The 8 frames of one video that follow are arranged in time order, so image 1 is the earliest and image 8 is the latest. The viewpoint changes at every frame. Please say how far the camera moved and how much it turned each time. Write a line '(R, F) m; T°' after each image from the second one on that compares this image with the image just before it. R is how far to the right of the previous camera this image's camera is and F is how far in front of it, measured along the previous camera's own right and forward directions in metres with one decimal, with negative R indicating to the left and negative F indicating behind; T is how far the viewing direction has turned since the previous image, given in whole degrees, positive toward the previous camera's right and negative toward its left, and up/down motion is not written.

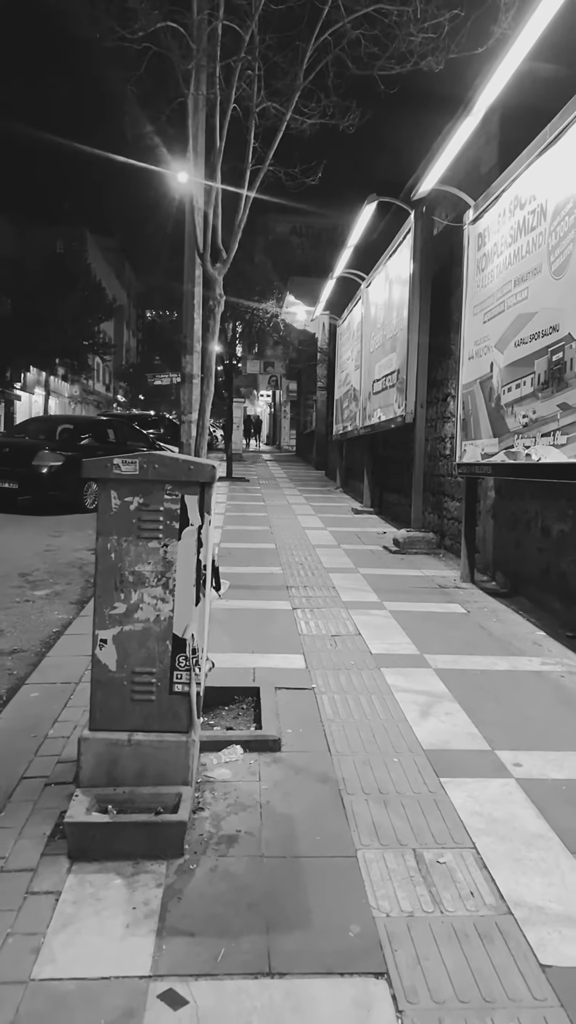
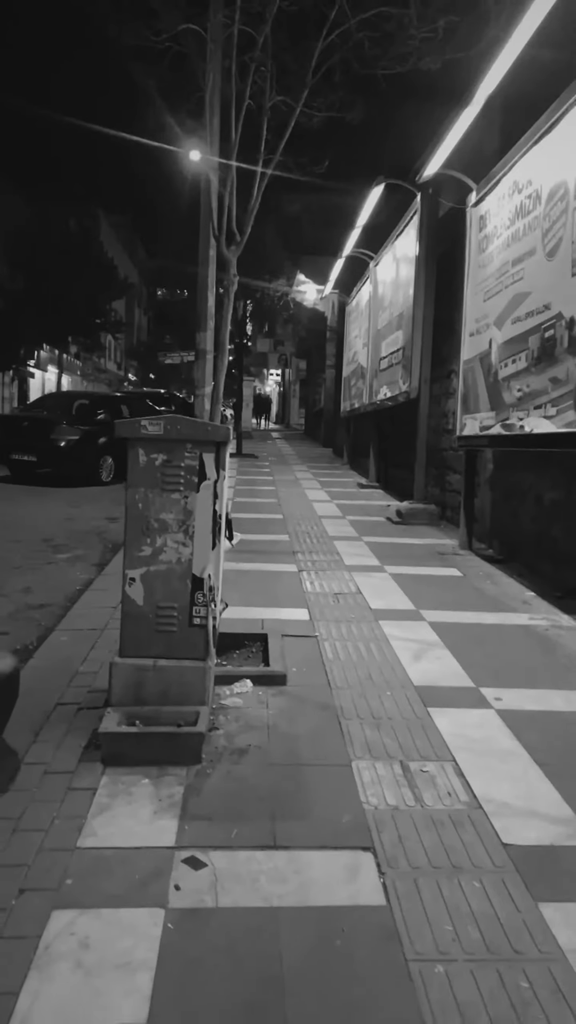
(0.0, -0.4) m; -1°
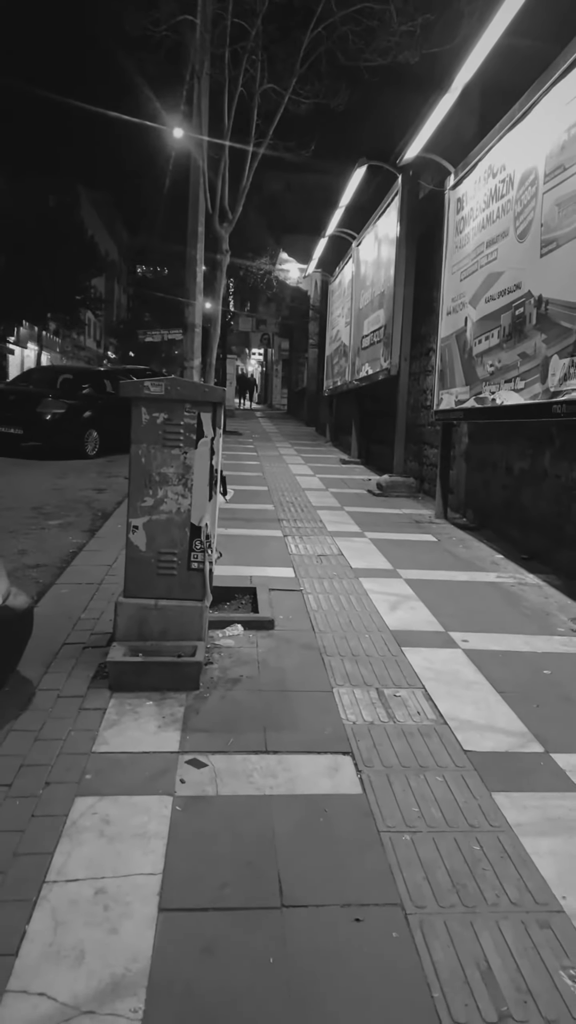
(0.0, -0.4) m; +1°
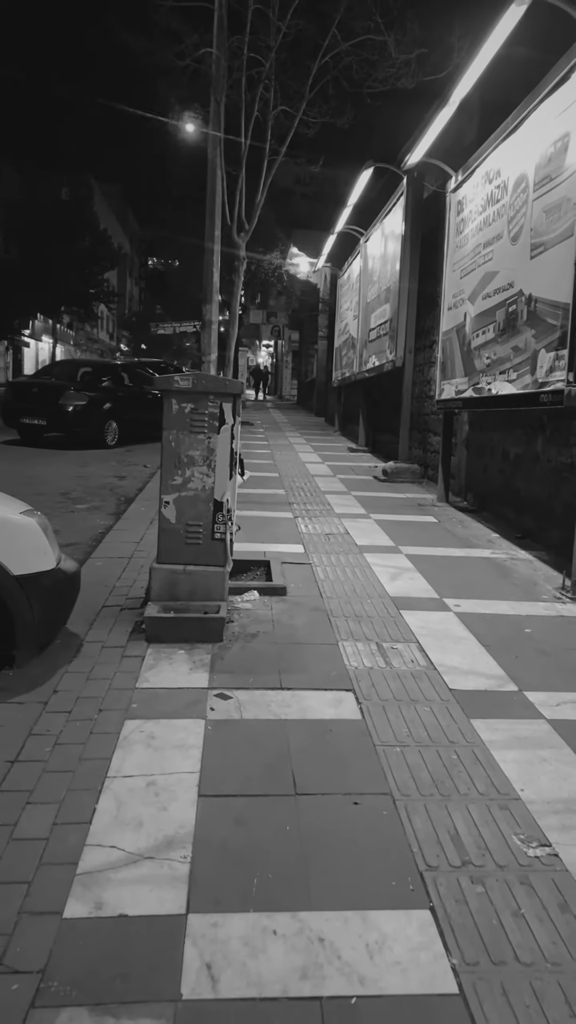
(0.0, -0.6) m; -1°
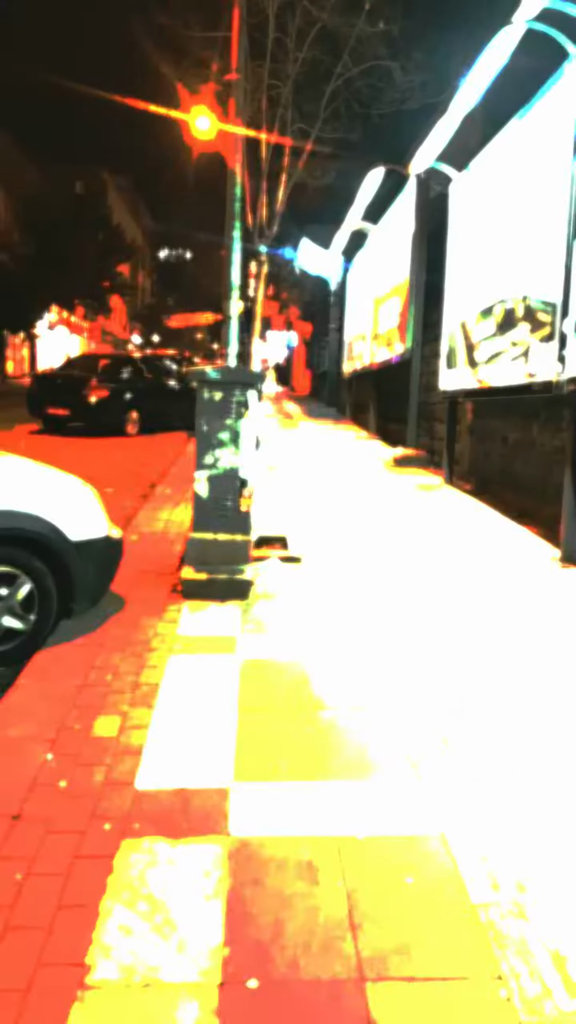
(0.0, -0.7) m; -1°
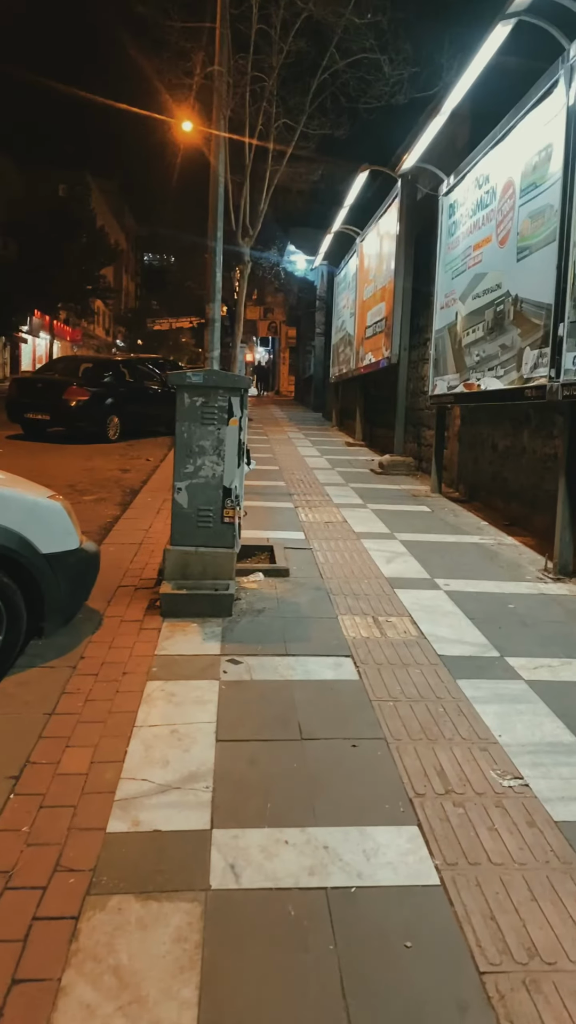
(0.0, +0.3) m; +1°
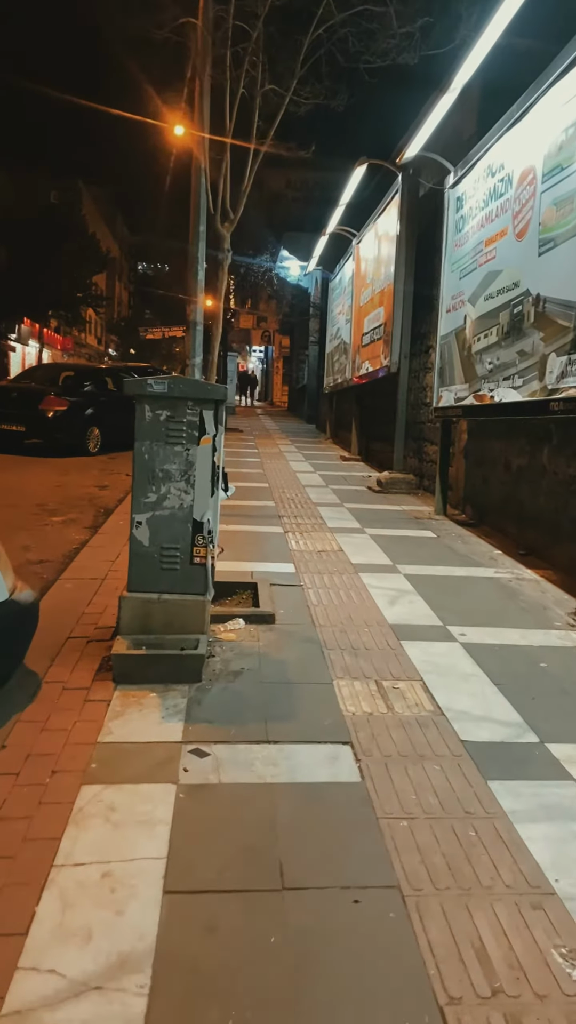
(+0.1, +0.9) m; 0°
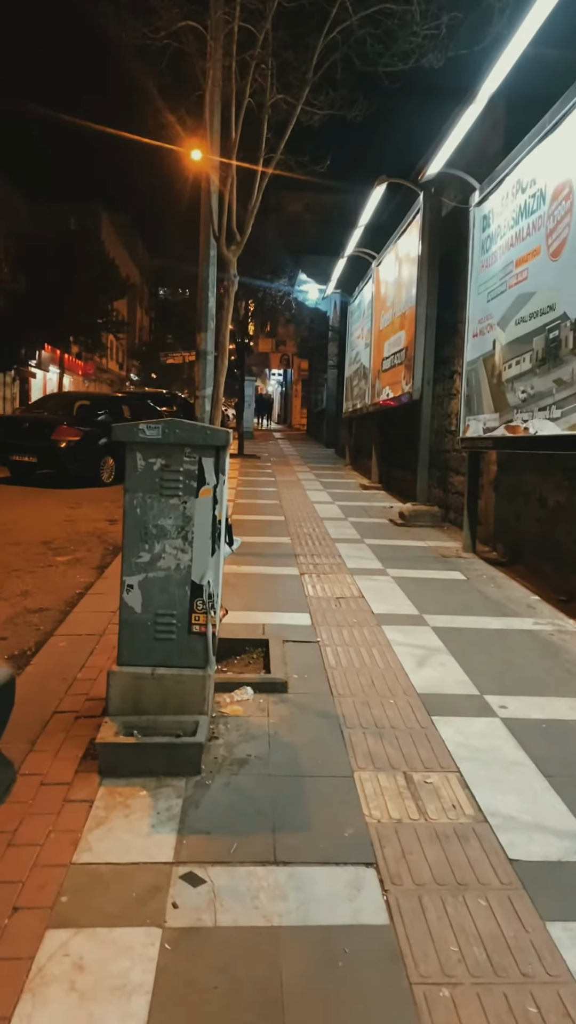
(0.0, +0.5) m; -2°
